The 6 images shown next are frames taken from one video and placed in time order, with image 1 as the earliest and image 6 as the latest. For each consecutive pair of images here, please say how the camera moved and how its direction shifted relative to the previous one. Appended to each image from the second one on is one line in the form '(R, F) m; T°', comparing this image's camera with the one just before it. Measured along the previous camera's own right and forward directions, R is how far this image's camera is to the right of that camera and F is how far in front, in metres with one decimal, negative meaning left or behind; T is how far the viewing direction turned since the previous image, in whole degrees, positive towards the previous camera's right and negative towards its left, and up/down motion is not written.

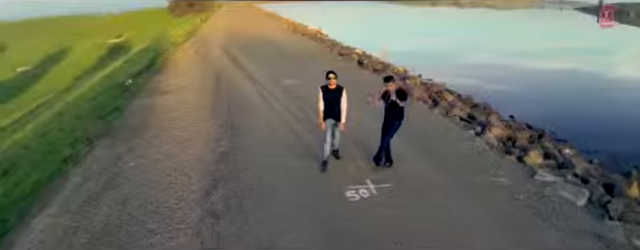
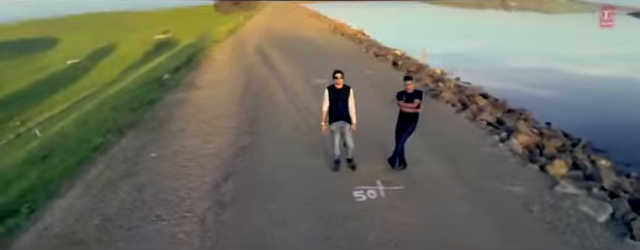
(+0.5, +0.1) m; -6°
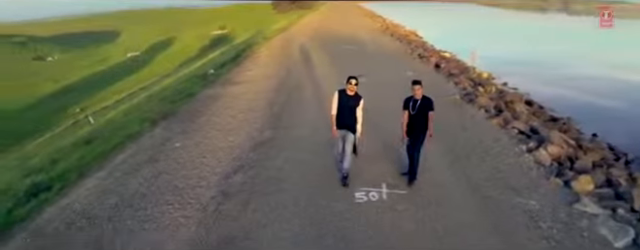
(+0.6, +0.1) m; -8°
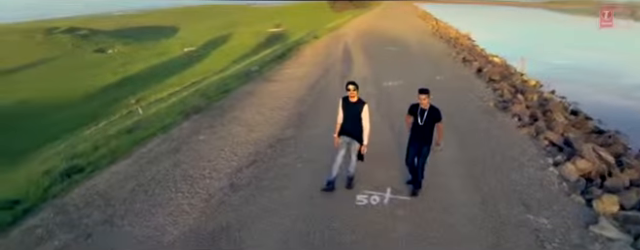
(+0.6, 0.0) m; -7°
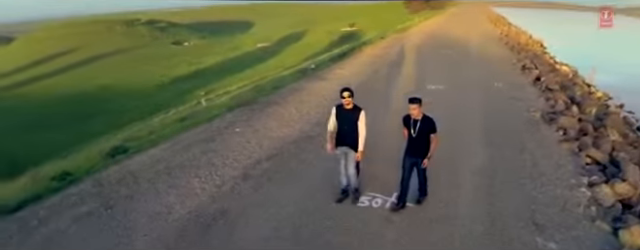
(+0.7, 0.0) m; -10°
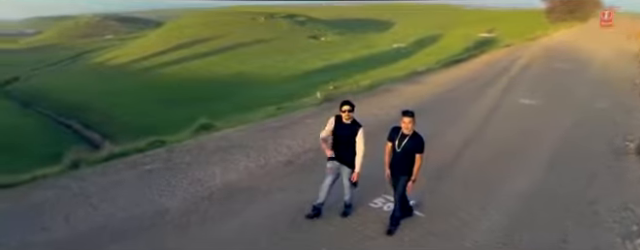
(+1.1, -0.1) m; -17°
